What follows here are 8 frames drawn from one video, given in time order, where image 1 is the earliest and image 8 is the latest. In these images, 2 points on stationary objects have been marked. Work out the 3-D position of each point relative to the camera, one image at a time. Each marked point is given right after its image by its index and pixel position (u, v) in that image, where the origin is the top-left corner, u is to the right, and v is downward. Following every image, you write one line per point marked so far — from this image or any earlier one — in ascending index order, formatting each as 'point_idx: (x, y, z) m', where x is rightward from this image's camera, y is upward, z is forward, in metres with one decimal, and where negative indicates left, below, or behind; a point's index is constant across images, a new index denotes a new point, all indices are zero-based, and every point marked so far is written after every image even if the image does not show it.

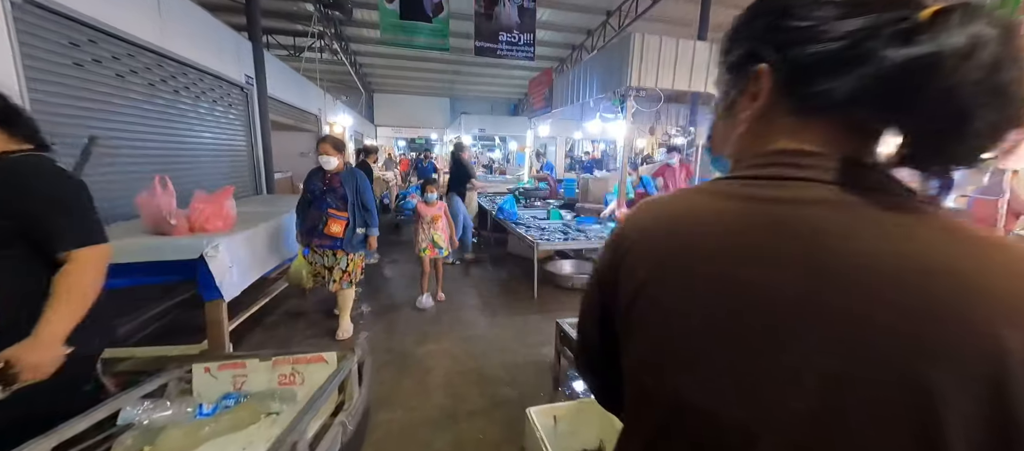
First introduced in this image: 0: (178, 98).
0: (-3.3, +1.3, +3.5) m
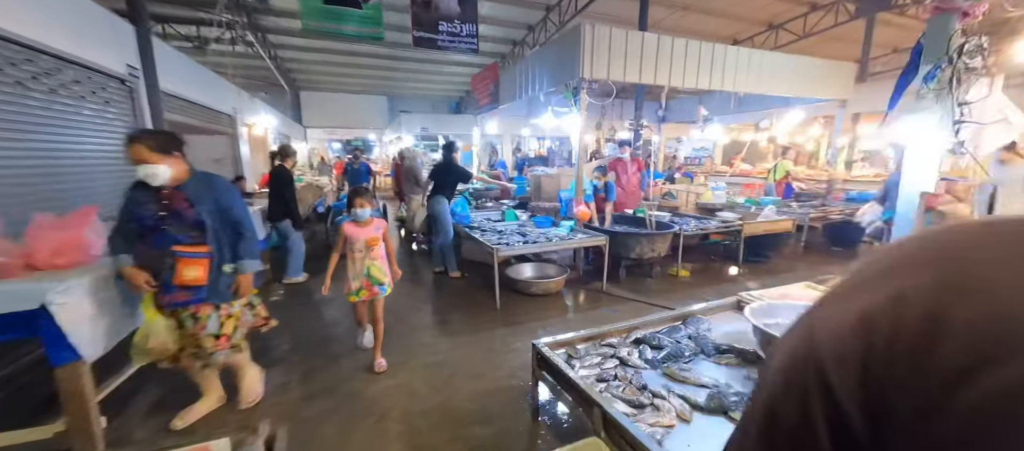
0: (-3.7, +1.0, +2.7) m
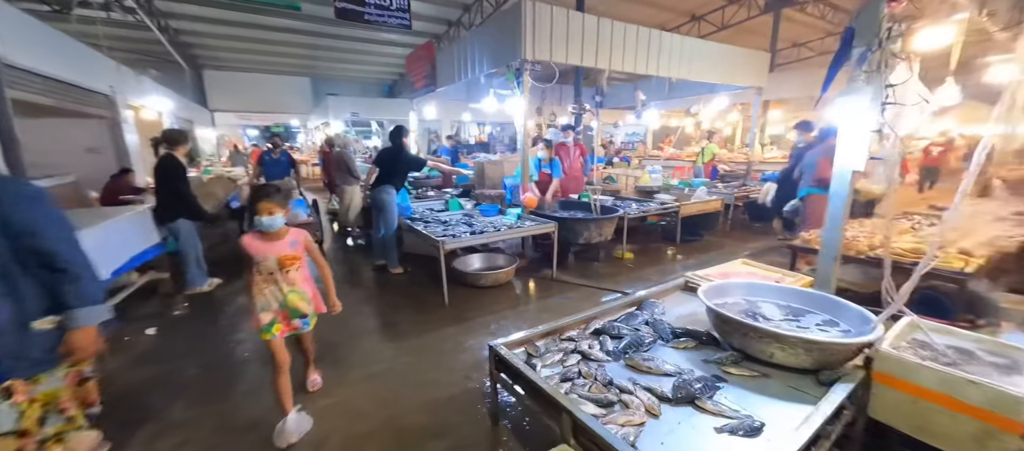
0: (-4.1, +0.9, +1.9) m
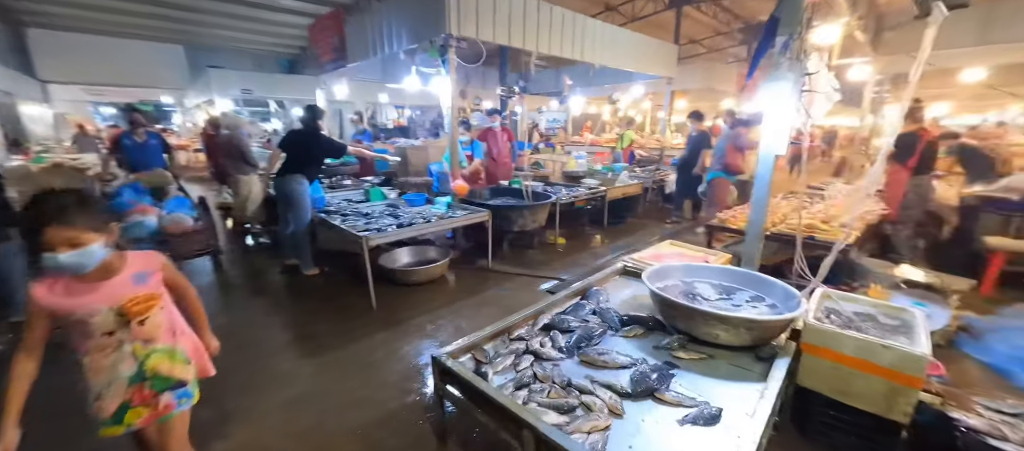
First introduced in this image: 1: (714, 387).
0: (-4.3, +0.8, +0.8) m
1: (+0.8, -0.6, +1.4) m
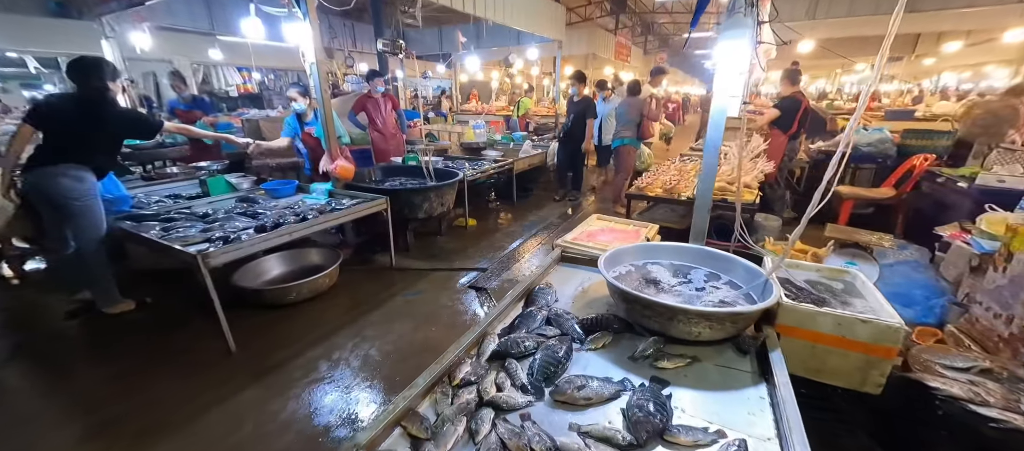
0: (-4.1, +0.2, -1.0) m
1: (+0.7, -0.6, +1.1) m
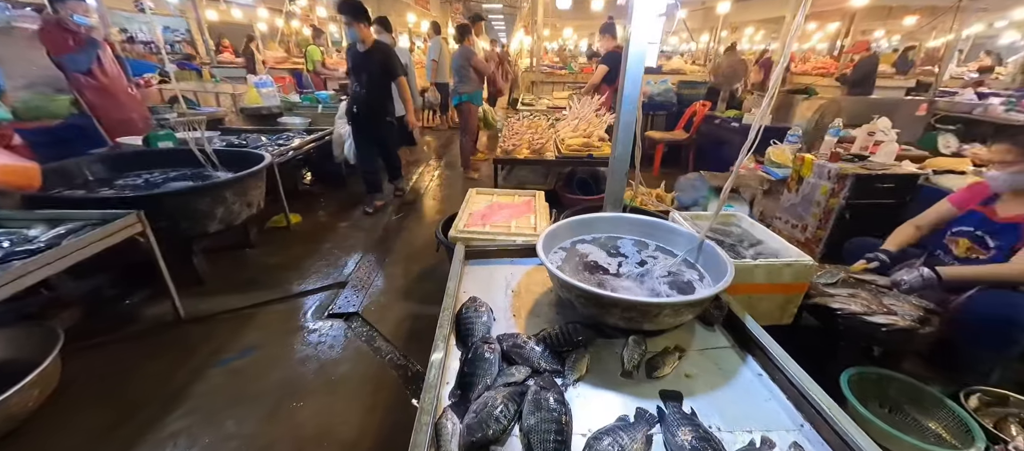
0: (-2.6, -0.8, -3.2) m
1: (+0.6, -0.5, +1.0) m
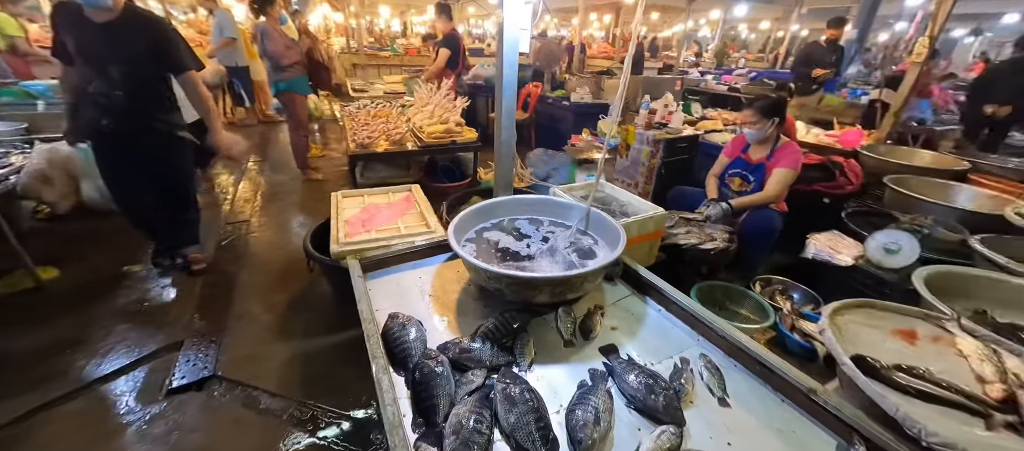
0: (-0.7, -1.3, -3.9) m
1: (+0.5, -0.4, +1.2) m
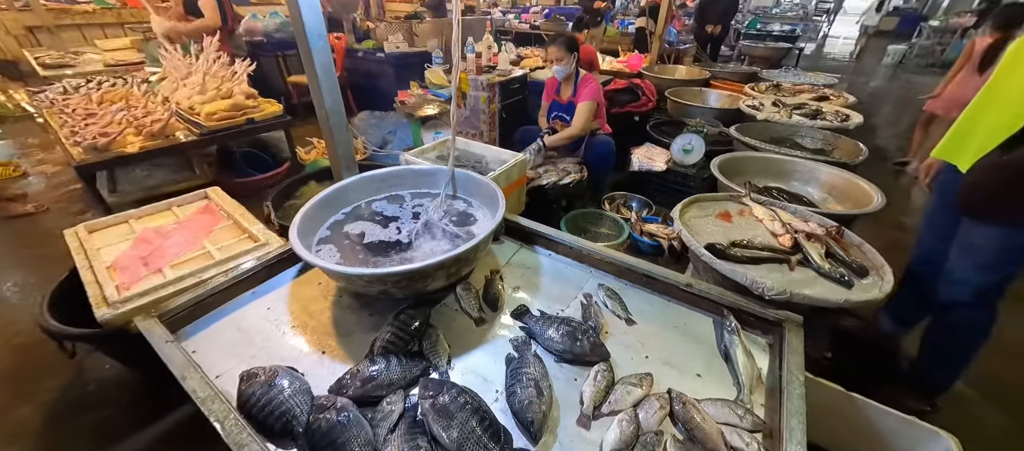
0: (+1.4, -1.7, -3.7) m
1: (+0.2, -0.2, +1.3) m
